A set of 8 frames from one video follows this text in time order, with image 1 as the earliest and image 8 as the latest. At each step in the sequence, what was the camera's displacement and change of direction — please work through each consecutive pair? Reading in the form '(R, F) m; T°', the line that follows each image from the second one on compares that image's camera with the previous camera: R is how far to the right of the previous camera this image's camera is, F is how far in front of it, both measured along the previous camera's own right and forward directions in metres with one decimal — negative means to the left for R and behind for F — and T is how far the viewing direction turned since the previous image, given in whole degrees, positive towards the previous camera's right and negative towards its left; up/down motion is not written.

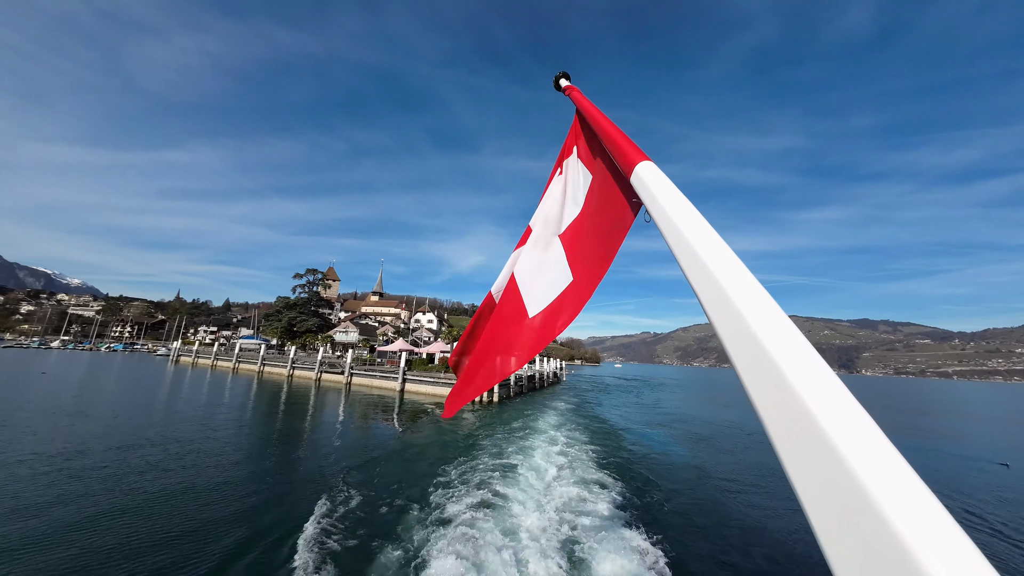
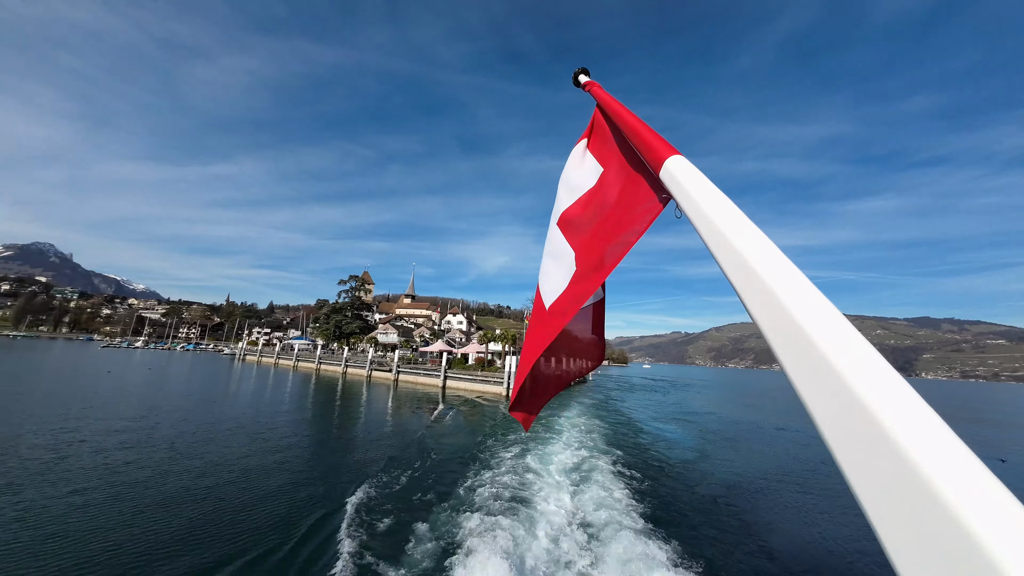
(-0.1, -1.4) m; -4°
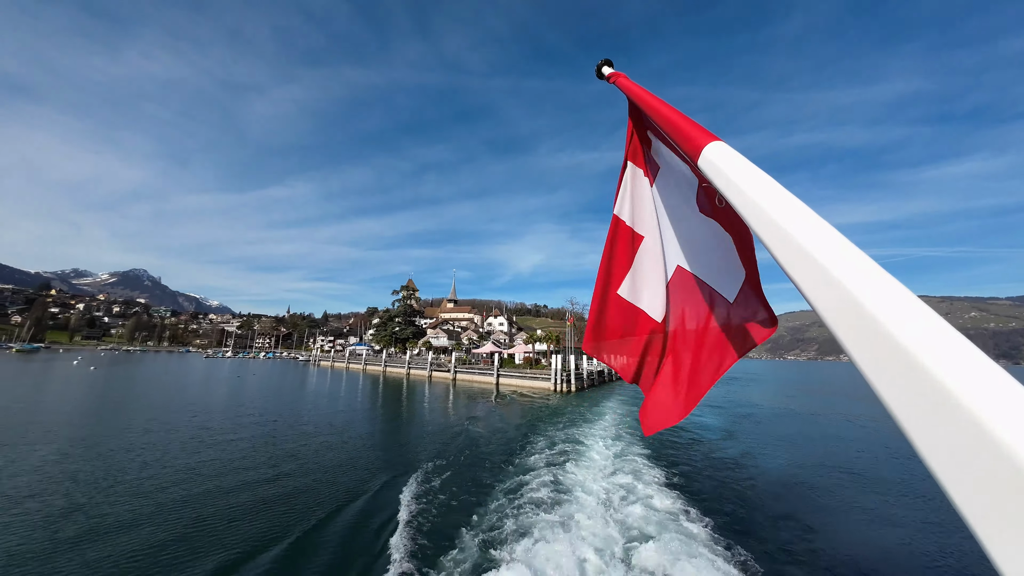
(-0.2, -1.6) m; -6°
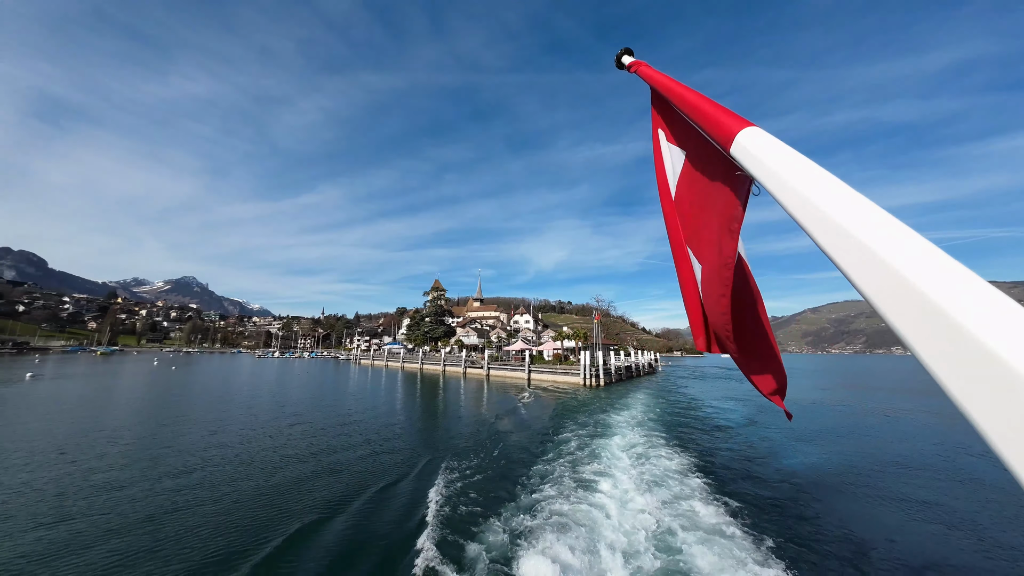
(-0.2, -1.0) m; -4°
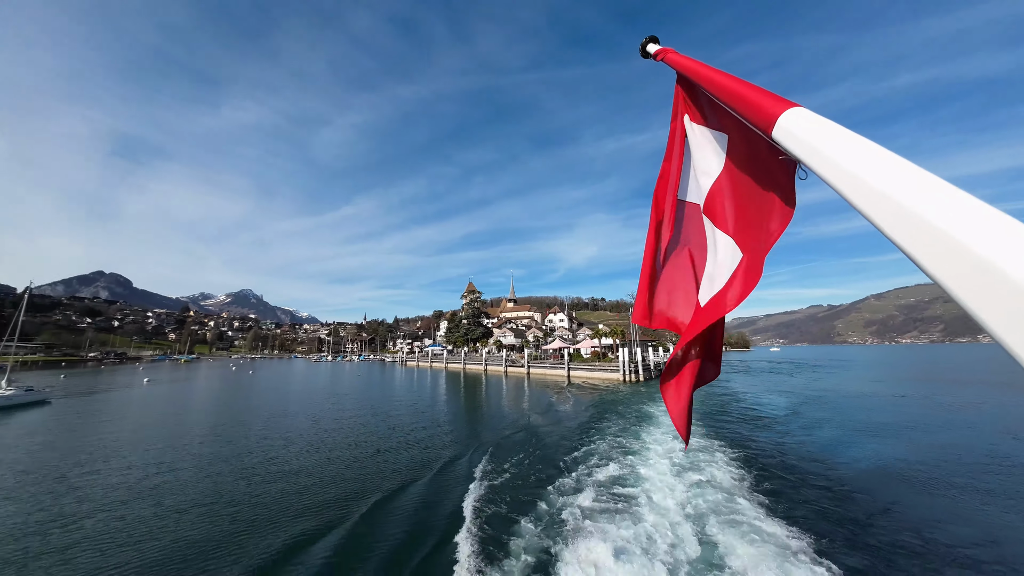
(-0.3, -0.8) m; -6°
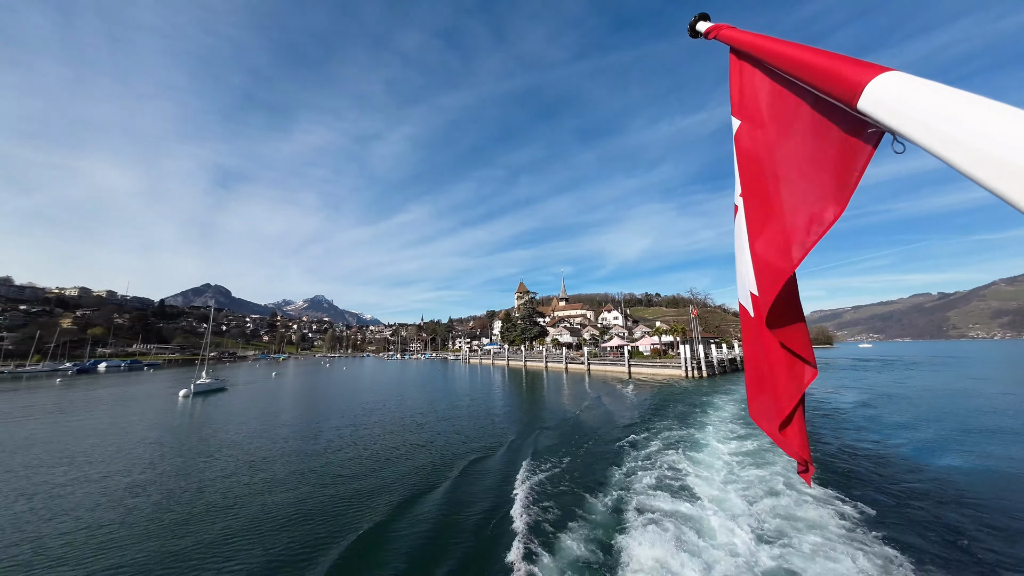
(-0.6, -1.4) m; -9°
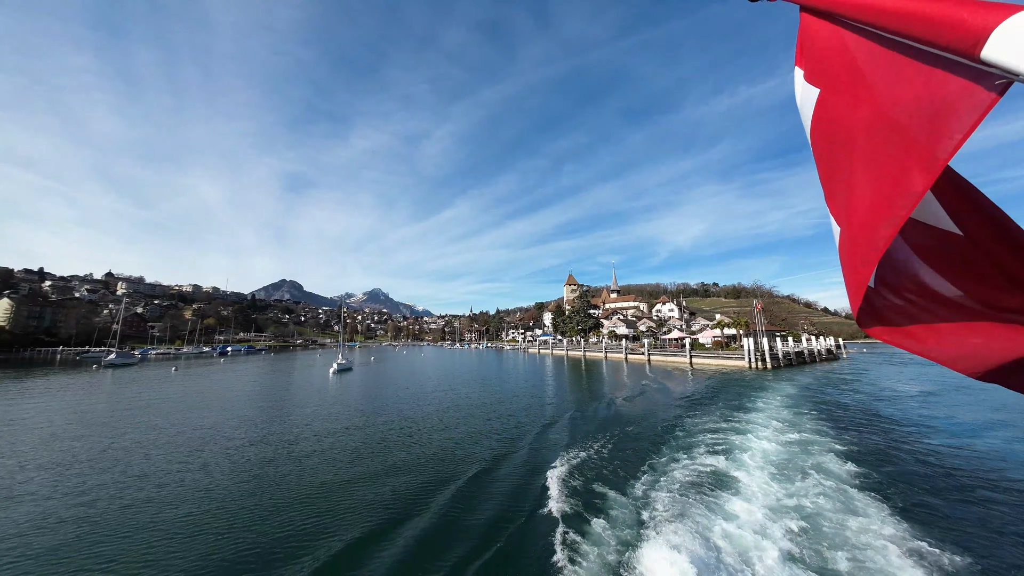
(-1.1, -2.1) m; -8°
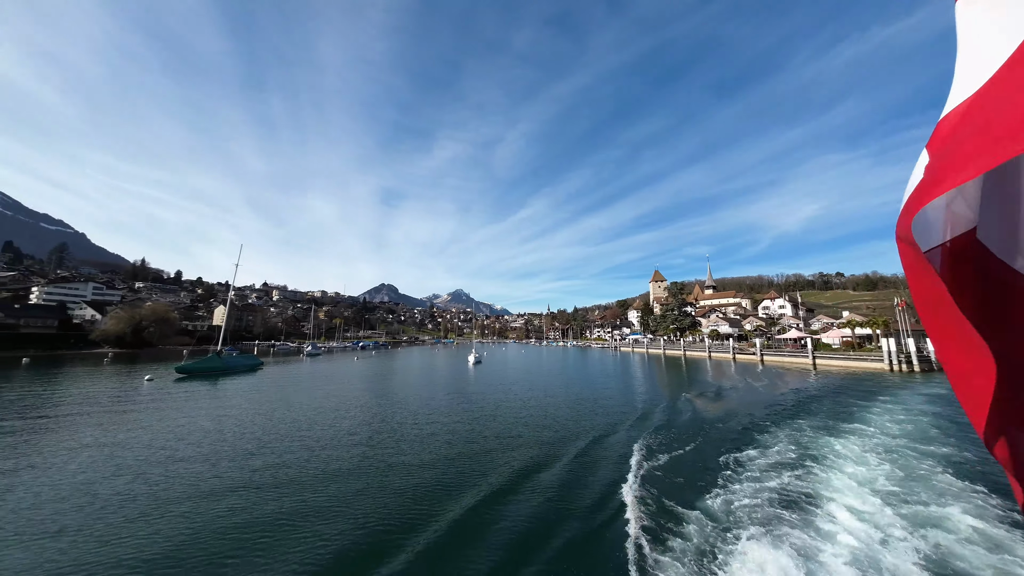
(-1.6, -2.4) m; -13°
